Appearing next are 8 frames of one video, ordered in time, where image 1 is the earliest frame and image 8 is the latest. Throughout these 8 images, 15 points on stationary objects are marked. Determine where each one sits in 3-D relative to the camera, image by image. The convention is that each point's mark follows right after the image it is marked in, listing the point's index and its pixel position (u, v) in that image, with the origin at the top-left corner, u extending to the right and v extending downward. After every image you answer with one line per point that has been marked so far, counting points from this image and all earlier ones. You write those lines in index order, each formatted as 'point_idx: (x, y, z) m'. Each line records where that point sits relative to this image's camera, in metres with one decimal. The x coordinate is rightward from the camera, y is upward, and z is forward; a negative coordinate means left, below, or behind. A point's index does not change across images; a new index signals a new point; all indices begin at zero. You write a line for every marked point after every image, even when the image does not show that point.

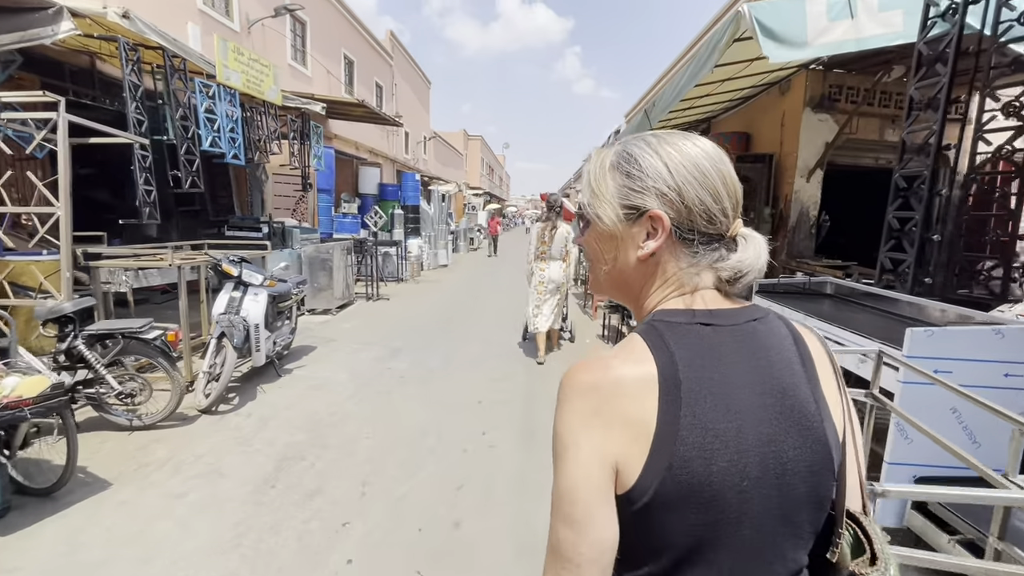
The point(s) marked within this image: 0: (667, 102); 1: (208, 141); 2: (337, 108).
0: (+2.5, +3.1, +7.9) m
1: (-3.7, +1.8, +5.9) m
2: (-4.7, +4.8, +12.9) m
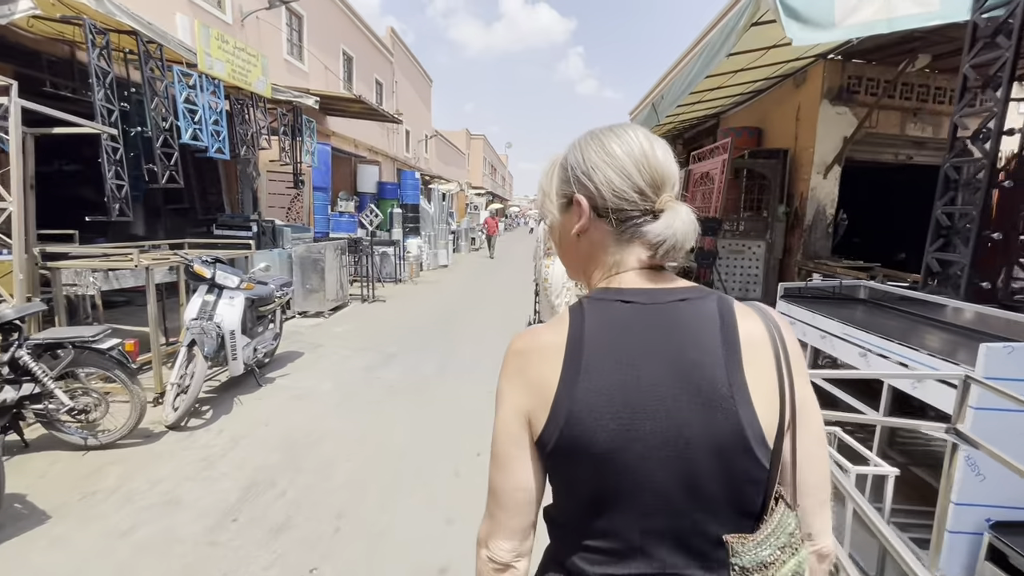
0: (+2.5, +3.0, +7.5) m
1: (-3.7, +1.8, +5.5) m
2: (-4.7, +4.8, +12.5) m
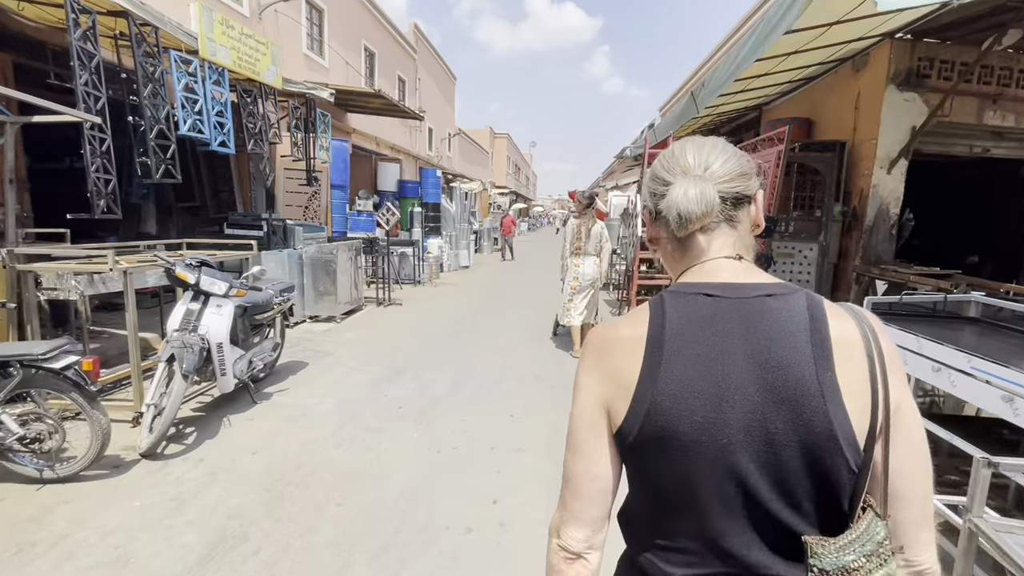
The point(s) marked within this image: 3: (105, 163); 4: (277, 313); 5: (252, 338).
0: (+2.9, +2.9, +6.8) m
1: (-3.4, +1.7, +5.1) m
2: (-4.0, +4.8, +12.2) m
3: (-3.5, +1.1, +4.2) m
4: (-2.2, -0.2, +4.5) m
5: (-2.3, -0.4, +4.2) m
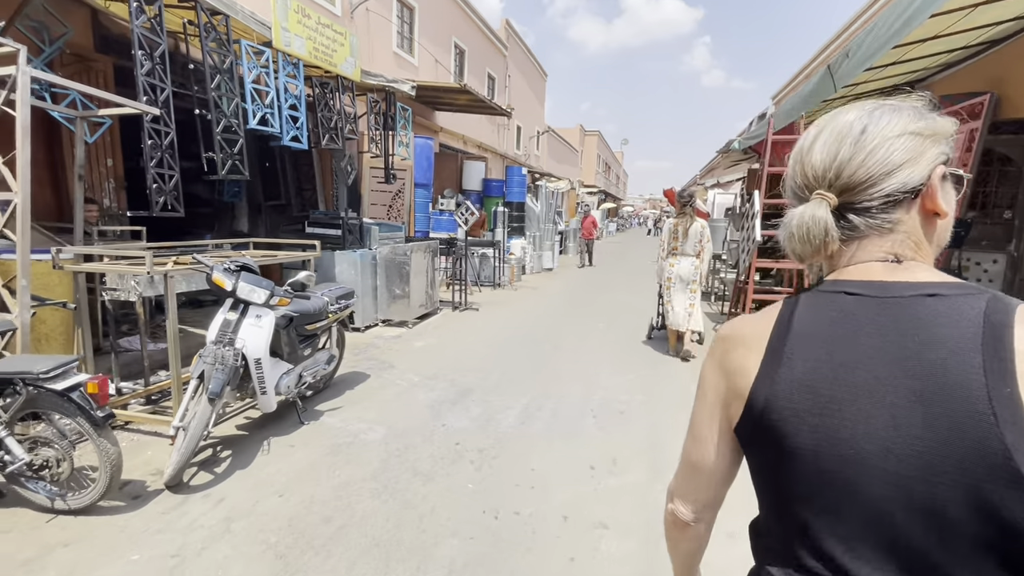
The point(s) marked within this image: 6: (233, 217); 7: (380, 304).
0: (+4.0, +2.7, +5.4) m
1: (-2.6, +1.7, +4.9) m
2: (-1.8, +4.8, +11.9) m
3: (-2.8, +1.1, +4.0) m
4: (-1.5, -0.3, +4.1) m
5: (-1.6, -0.5, +3.8) m
6: (-4.7, +1.2, +8.2) m
7: (-1.8, -0.2, +6.8) m
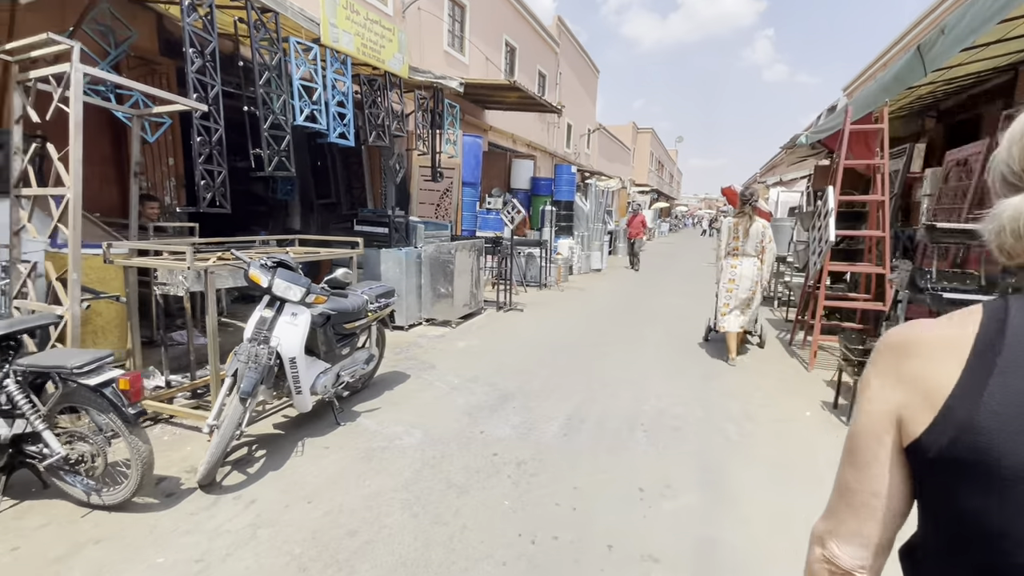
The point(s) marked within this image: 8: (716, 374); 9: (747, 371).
0: (+4.5, +2.6, +4.8) m
1: (-2.1, +1.8, +4.9) m
2: (-0.6, +4.8, +11.8) m
3: (-2.5, +1.1, +4.0) m
4: (-1.2, -0.3, +4.0) m
5: (-1.3, -0.5, +3.7) m
6: (-3.9, +1.3, +8.4) m
7: (-1.2, -0.2, +6.7) m
8: (+2.1, -0.9, +5.1) m
9: (+2.5, -0.9, +5.2) m
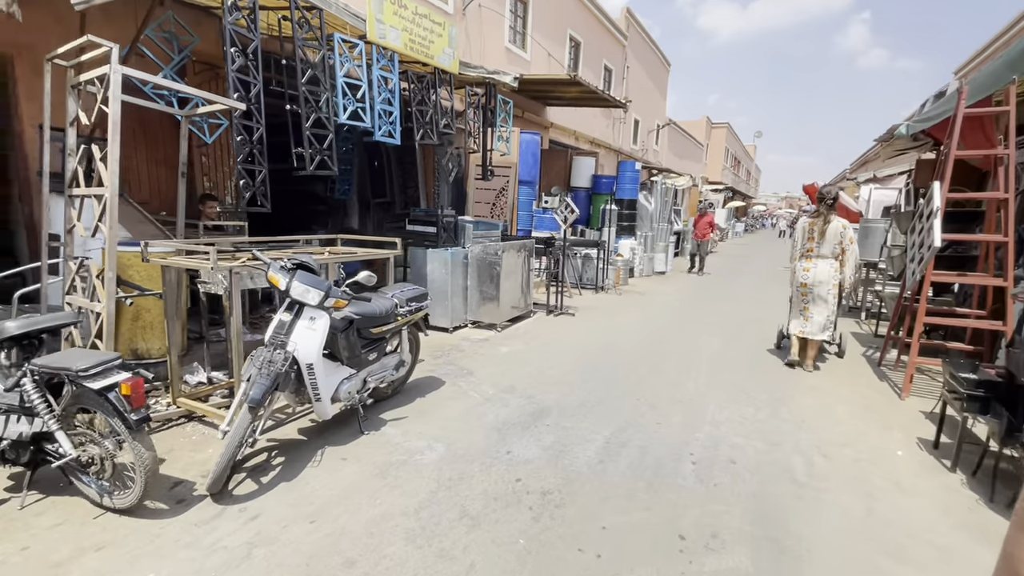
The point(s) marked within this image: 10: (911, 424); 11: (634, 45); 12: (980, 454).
0: (+4.9, +2.5, +3.8) m
1: (-1.6, +1.8, +4.8) m
2: (+0.9, +4.8, +11.5) m
3: (-2.1, +1.1, +4.0) m
4: (-0.9, -0.3, +3.8) m
5: (-1.1, -0.5, +3.6) m
6: (-3.0, +1.3, +8.5) m
7: (-0.6, -0.2, +6.5) m
8: (+2.5, -1.0, +4.4) m
9: (+3.0, -1.0, +4.6) m
10: (+3.2, -1.1, +3.9) m
11: (+5.0, +10.0, +19.9) m
12: (+3.2, -1.2, +3.3) m
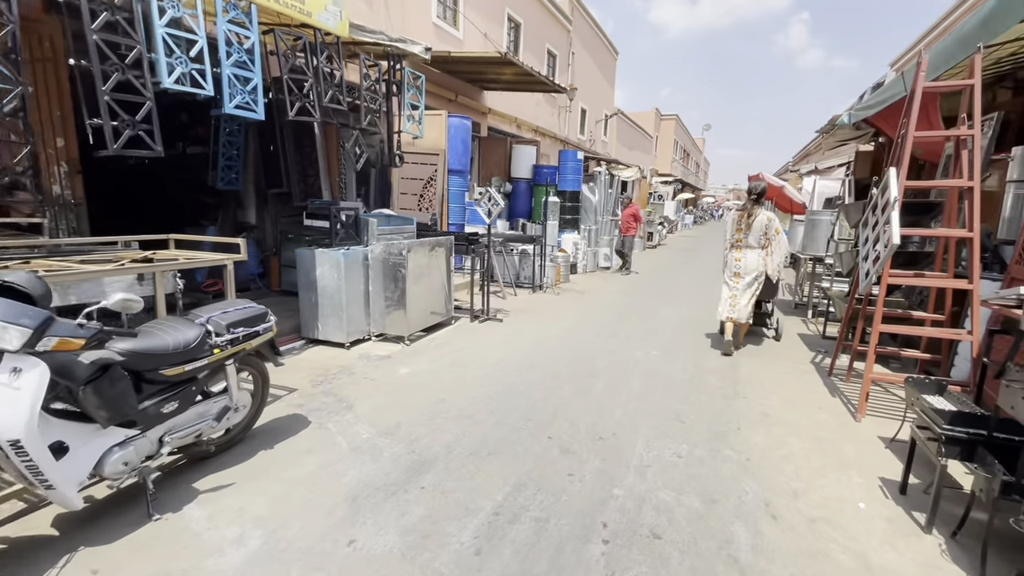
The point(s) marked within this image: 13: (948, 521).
0: (+4.1, +2.4, +3.3) m
1: (-2.6, +1.6, +3.7) m
2: (-0.7, +4.8, +10.5) m
3: (-3.0, +1.0, +2.9) m
4: (-1.7, -0.4, +2.8) m
5: (-1.8, -0.6, +2.5) m
6: (-4.2, +1.2, +7.3) m
7: (-1.6, -0.3, +5.5) m
8: (+1.7, -1.0, +3.7) m
9: (+2.1, -1.0, +3.9) m
10: (+2.4, -1.1, +3.3) m
11: (+2.6, +10.3, +19.1) m
12: (+2.5, -1.2, +2.7) m
13: (+2.4, -1.3, +2.6) m
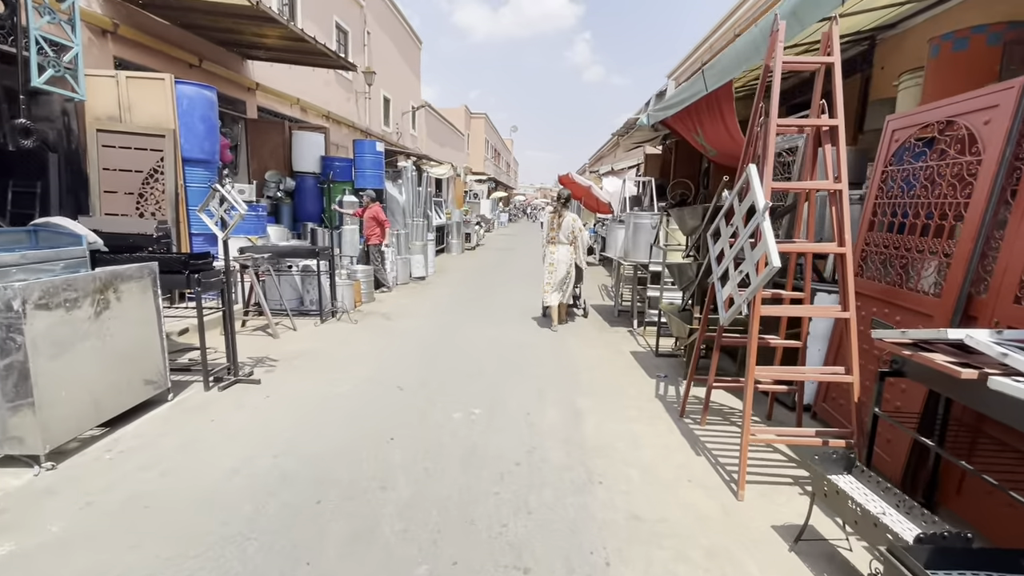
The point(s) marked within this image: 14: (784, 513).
0: (+2.6, +2.3, +2.8) m
1: (-3.7, +1.1, +0.8) m
2: (-4.6, +4.3, +7.8) m
3: (-3.7, +0.4, -0.1) m
4: (-2.4, -0.9, +0.3) m
5: (-2.5, -1.1, 0.0) m
6: (-6.5, +0.5, +3.6) m
7: (-3.3, -0.8, +2.9) m
8: (+0.4, -1.3, +2.4) m
9: (+0.7, -1.3, +2.7) m
10: (+1.3, -1.4, +2.2) m
11: (-4.9, +9.9, +17.0) m
12: (+1.5, -1.4, +1.7) m
13: (+1.4, -1.5, +1.6) m
14: (+1.6, -1.3, +2.8) m
